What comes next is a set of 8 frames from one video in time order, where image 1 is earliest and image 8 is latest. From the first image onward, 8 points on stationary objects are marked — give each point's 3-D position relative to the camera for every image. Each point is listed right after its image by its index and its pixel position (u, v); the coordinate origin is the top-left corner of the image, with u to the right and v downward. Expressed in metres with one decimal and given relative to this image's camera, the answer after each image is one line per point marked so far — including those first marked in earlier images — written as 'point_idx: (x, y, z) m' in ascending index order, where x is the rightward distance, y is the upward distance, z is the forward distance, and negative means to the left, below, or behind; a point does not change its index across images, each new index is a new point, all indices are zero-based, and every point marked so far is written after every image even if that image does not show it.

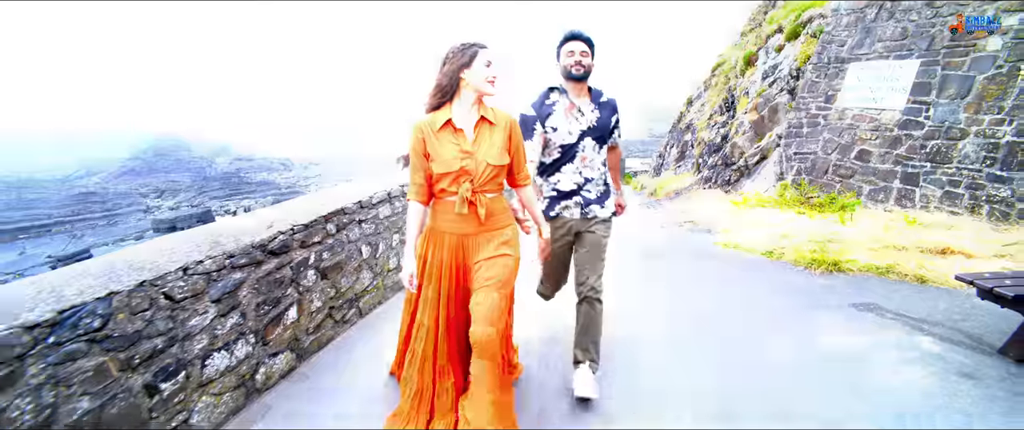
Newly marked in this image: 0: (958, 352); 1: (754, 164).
0: (+2.7, -0.8, +3.1) m
1: (+4.2, +0.9, +8.9) m
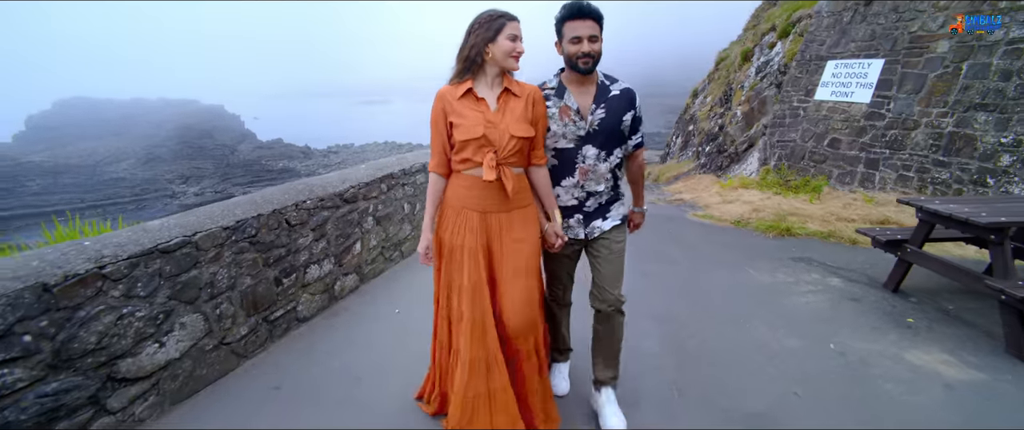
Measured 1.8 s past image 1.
0: (+2.8, -0.6, +4.1) m
1: (+4.5, +1.2, +9.8) m
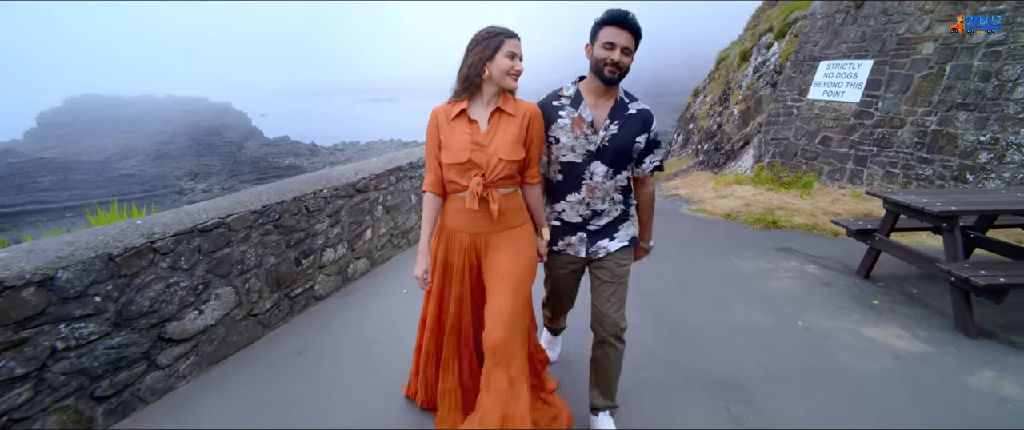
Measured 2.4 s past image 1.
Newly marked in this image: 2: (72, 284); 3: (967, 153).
0: (+2.8, -0.5, +4.4) m
1: (+4.5, +1.3, +10.1) m
2: (-1.9, -0.3, +2.2) m
3: (+5.6, +0.8, +6.3) m
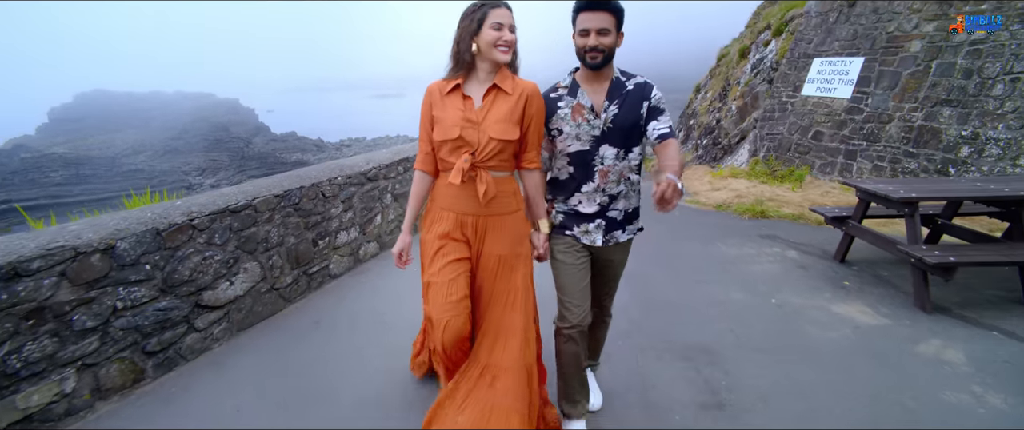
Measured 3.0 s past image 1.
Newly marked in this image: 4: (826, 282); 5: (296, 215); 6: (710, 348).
0: (+2.8, -0.4, +4.7) m
1: (+4.6, +1.5, +10.4) m
2: (-1.9, -0.2, +2.5) m
3: (+5.7, +0.9, +6.6) m
4: (+2.5, -0.5, +4.1) m
5: (-1.6, 0.0, +3.7) m
6: (+1.2, -0.8, +3.1) m
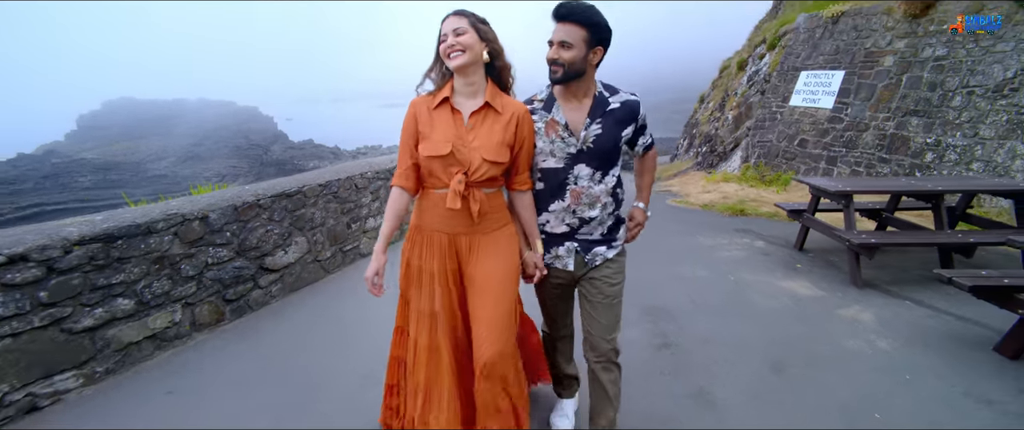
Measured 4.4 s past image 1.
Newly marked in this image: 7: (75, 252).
0: (+2.8, -0.3, +5.4) m
1: (+4.8, +1.4, +11.0) m
2: (-1.9, 0.0, +3.3) m
3: (+5.7, +0.9, +7.2) m
4: (+2.5, -0.5, +4.8) m
5: (-1.6, +0.1, +4.5) m
6: (+1.2, -0.7, +3.8) m
7: (-2.2, -0.2, +2.5) m
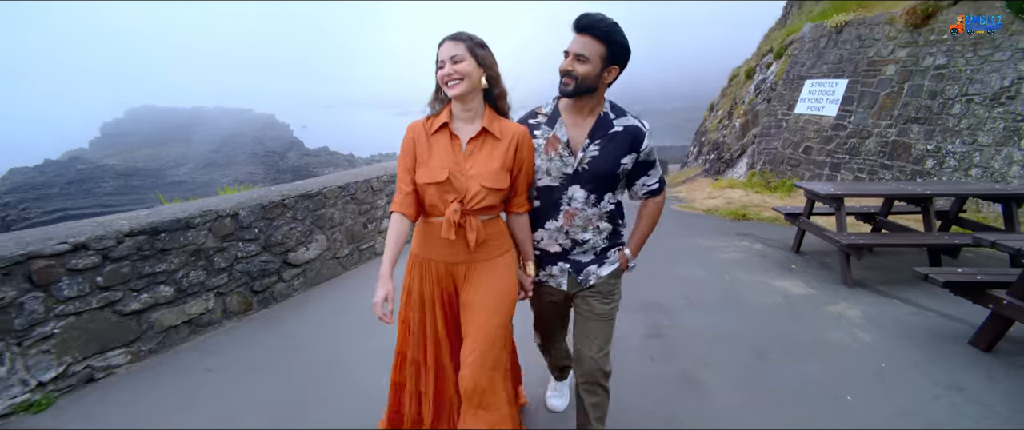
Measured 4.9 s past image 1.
0: (+2.9, -0.4, +5.6) m
1: (+5.0, +1.3, +11.2) m
2: (-1.9, 0.0, +3.6) m
3: (+5.9, +0.8, +7.3) m
4: (+2.6, -0.5, +5.0) m
5: (-1.5, +0.1, +4.8) m
6: (+1.2, -0.7, +4.0) m
7: (-2.2, -0.2, +2.9) m
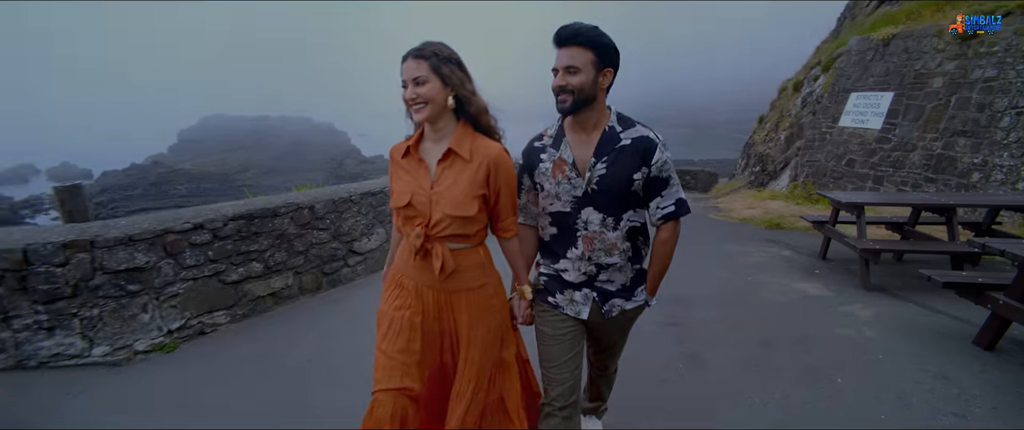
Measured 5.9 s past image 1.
0: (+3.3, -0.5, +5.8) m
1: (+6.0, +1.0, +11.2) m
2: (-1.6, 0.0, +4.3) m
3: (+6.5, +0.6, +7.3) m
4: (+3.0, -0.6, +5.2) m
5: (-1.1, +0.1, +5.5) m
6: (+1.5, -0.7, +4.4) m
7: (-2.0, -0.1, +3.6) m
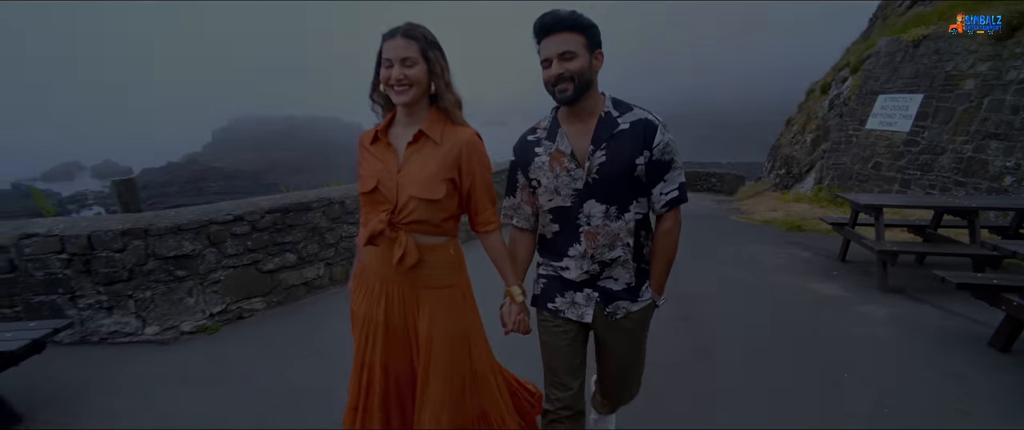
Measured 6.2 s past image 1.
0: (+3.5, -0.5, +5.8) m
1: (+6.5, +0.9, +11.1) m
2: (-1.5, +0.1, +4.6) m
3: (+6.8, +0.5, +7.1) m
4: (+3.2, -0.6, +5.2) m
5: (-0.9, +0.2, +5.7) m
6: (+1.7, -0.7, +4.5) m
7: (-1.9, 0.0, +3.8) m
